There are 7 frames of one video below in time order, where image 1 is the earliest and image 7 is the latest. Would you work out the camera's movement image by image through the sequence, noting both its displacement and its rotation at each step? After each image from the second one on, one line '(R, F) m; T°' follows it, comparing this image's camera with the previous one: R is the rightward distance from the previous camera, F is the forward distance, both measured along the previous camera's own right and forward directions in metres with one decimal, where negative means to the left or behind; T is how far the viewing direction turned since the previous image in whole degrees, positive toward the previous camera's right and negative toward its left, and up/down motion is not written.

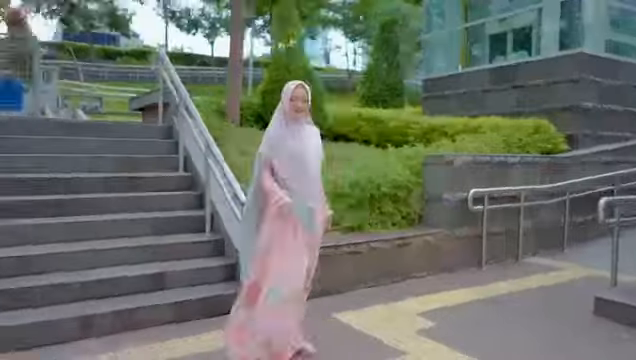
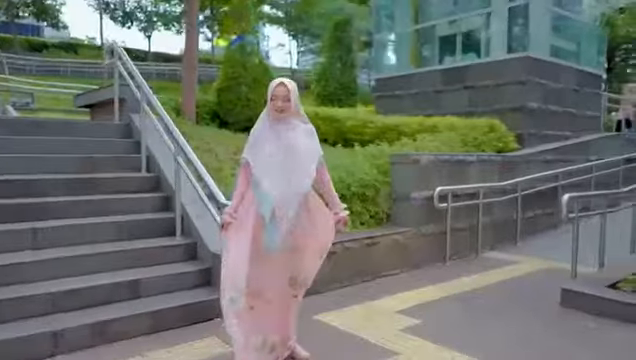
(-0.4, +0.1) m; +7°
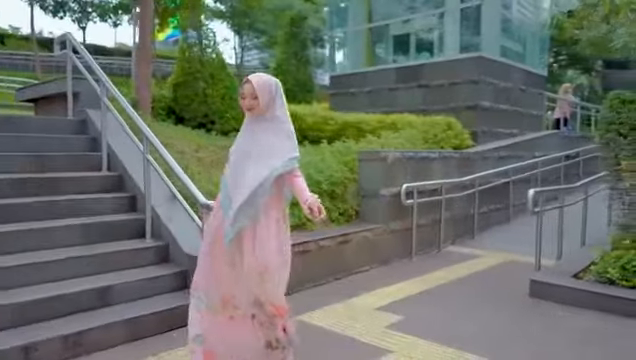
(-0.4, +0.1) m; +7°
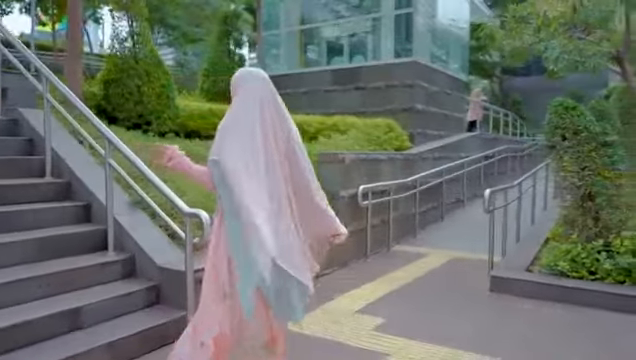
(-0.7, +0.2) m; +11°
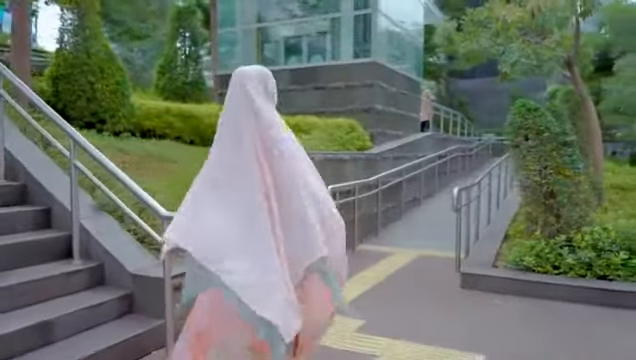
(-0.3, +0.1) m; +6°
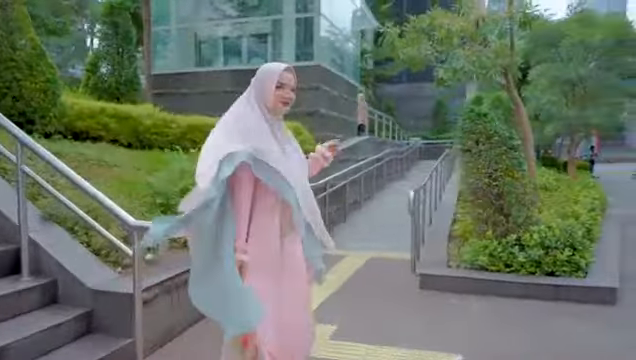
(-0.4, +0.1) m; +9°
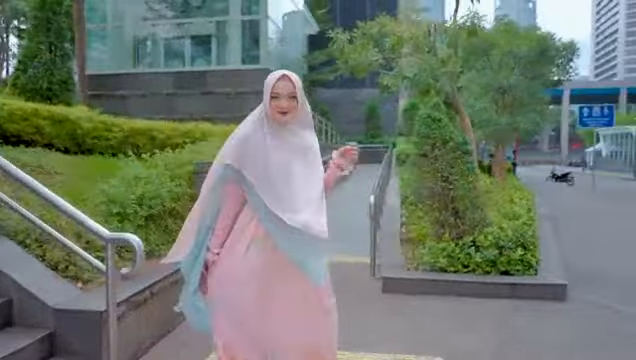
(-0.4, +0.1) m; +8°
